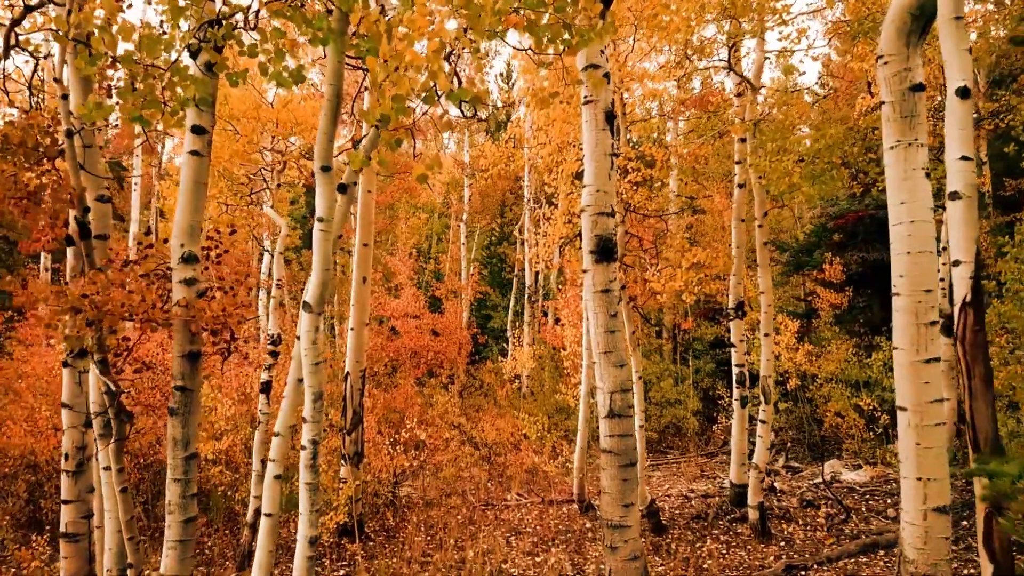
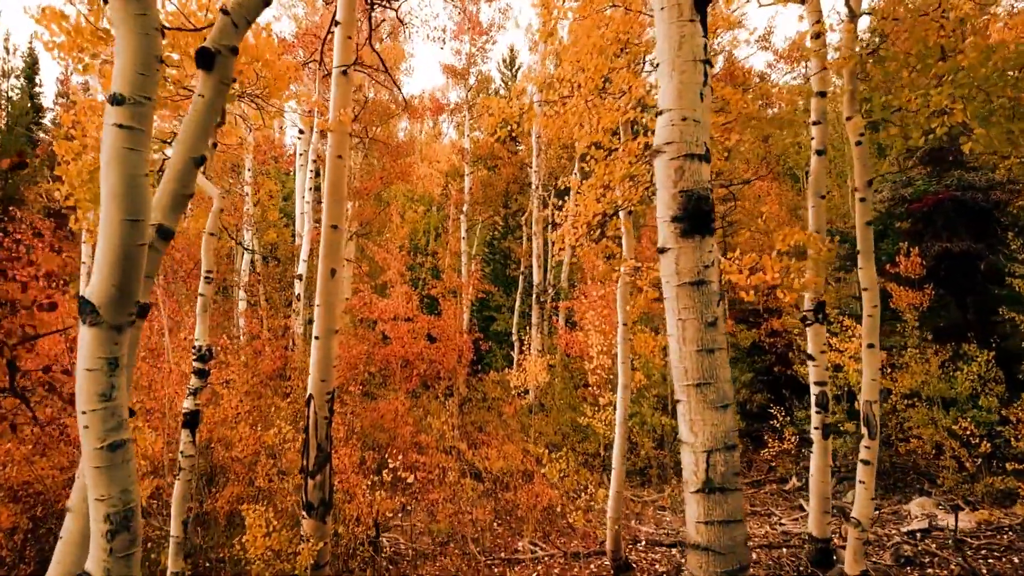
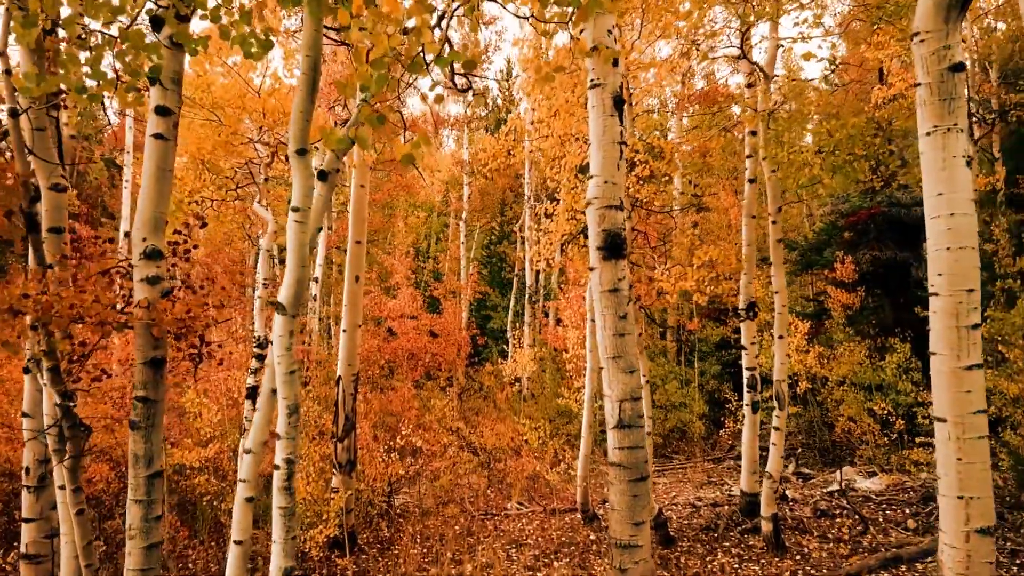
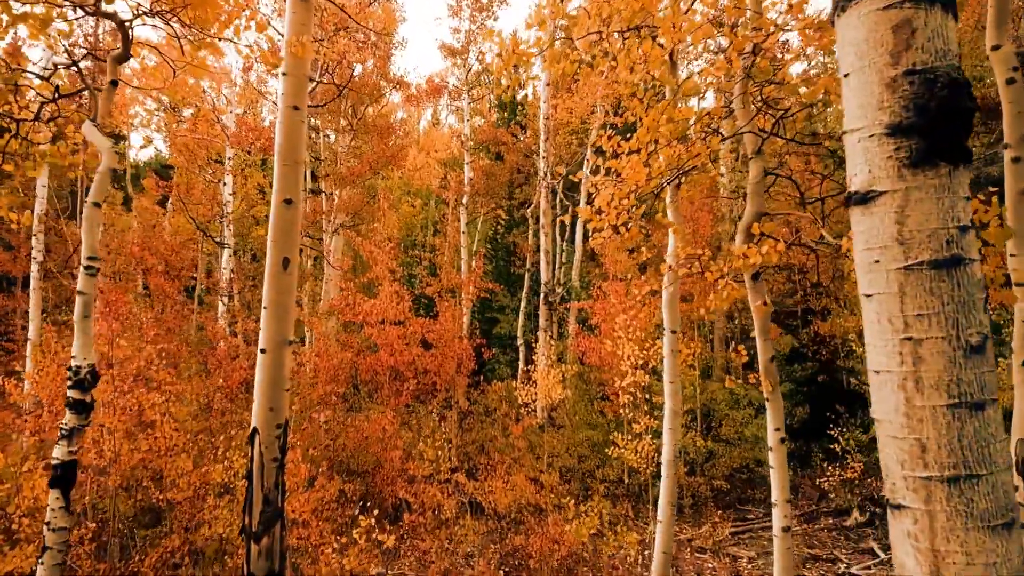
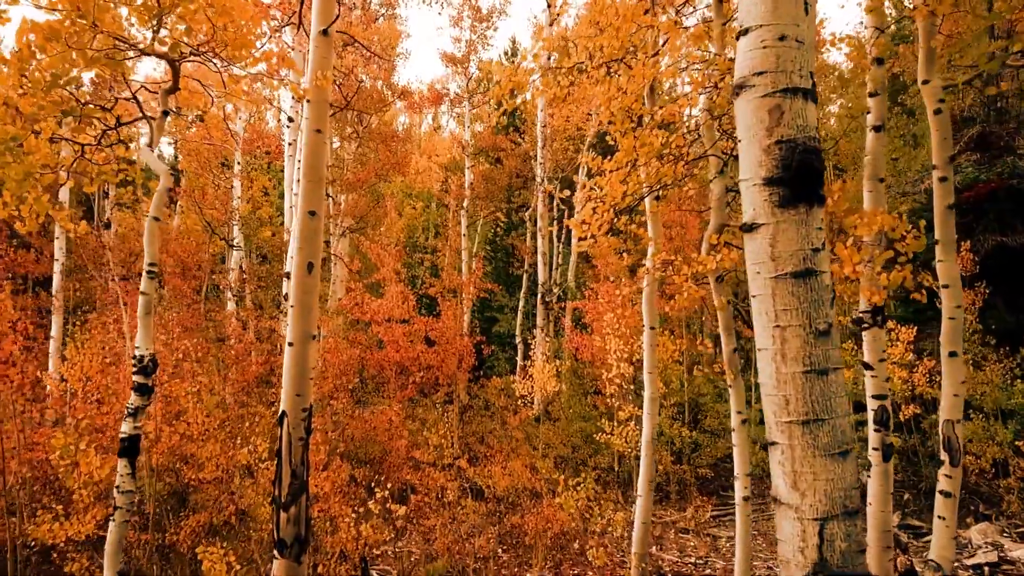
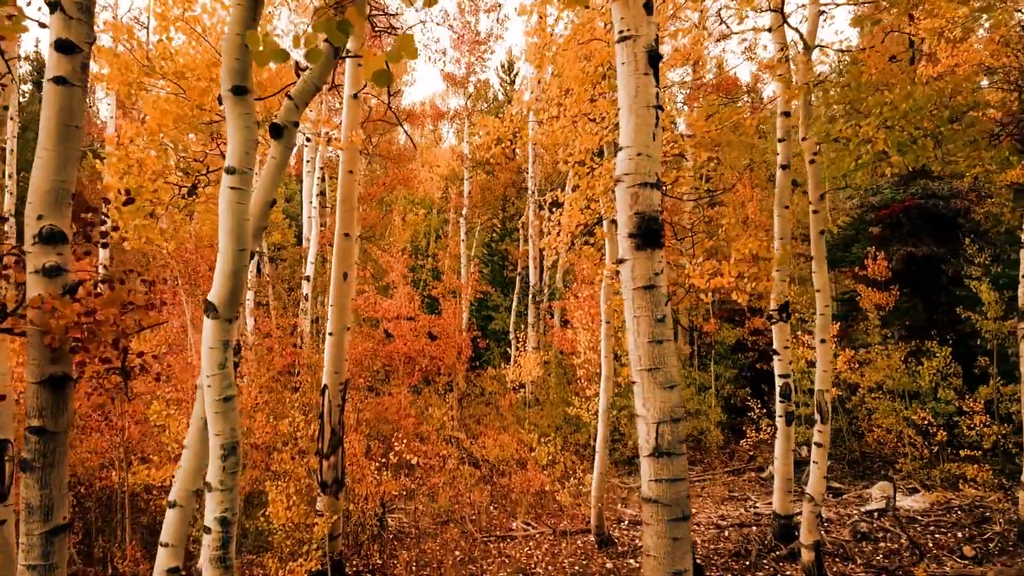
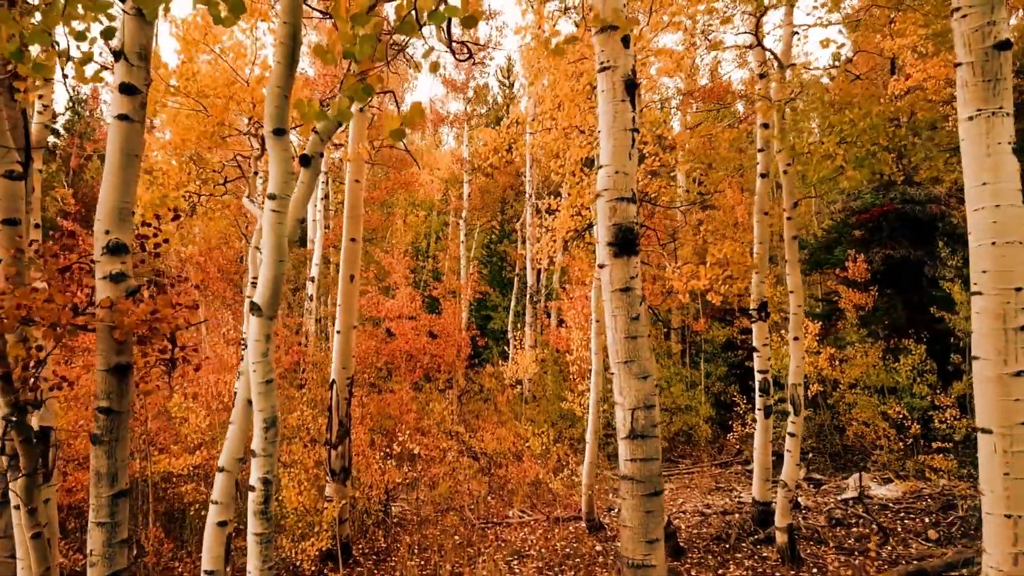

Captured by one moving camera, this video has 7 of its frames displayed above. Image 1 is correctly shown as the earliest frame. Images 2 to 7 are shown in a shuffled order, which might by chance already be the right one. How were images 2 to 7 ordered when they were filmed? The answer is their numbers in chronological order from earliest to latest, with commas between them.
3, 7, 6, 2, 5, 4
